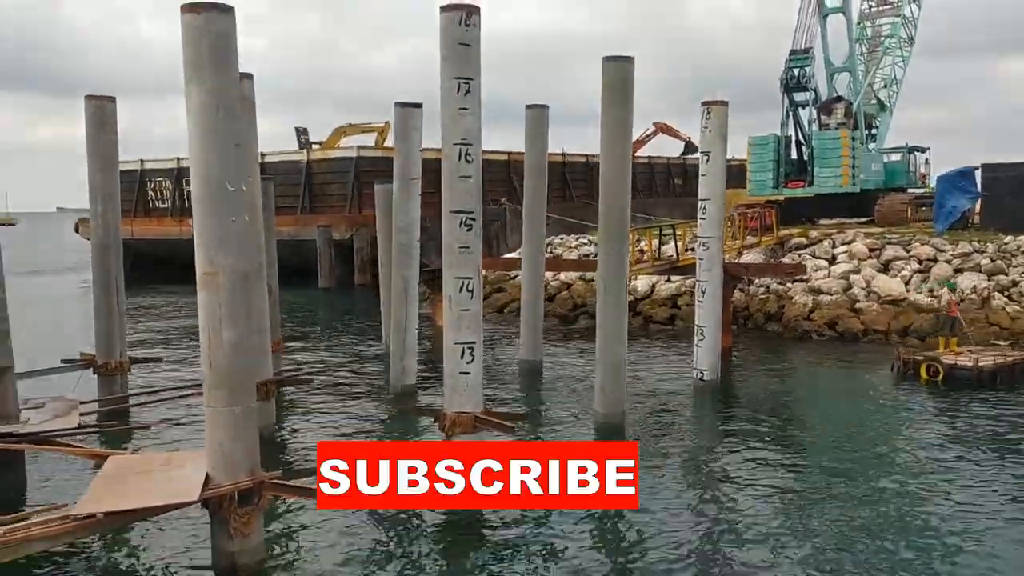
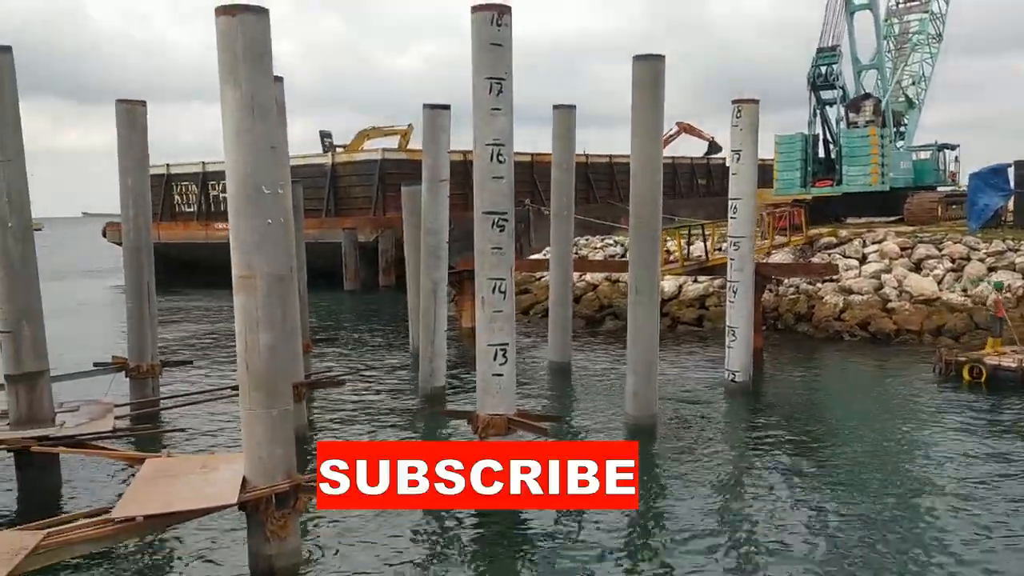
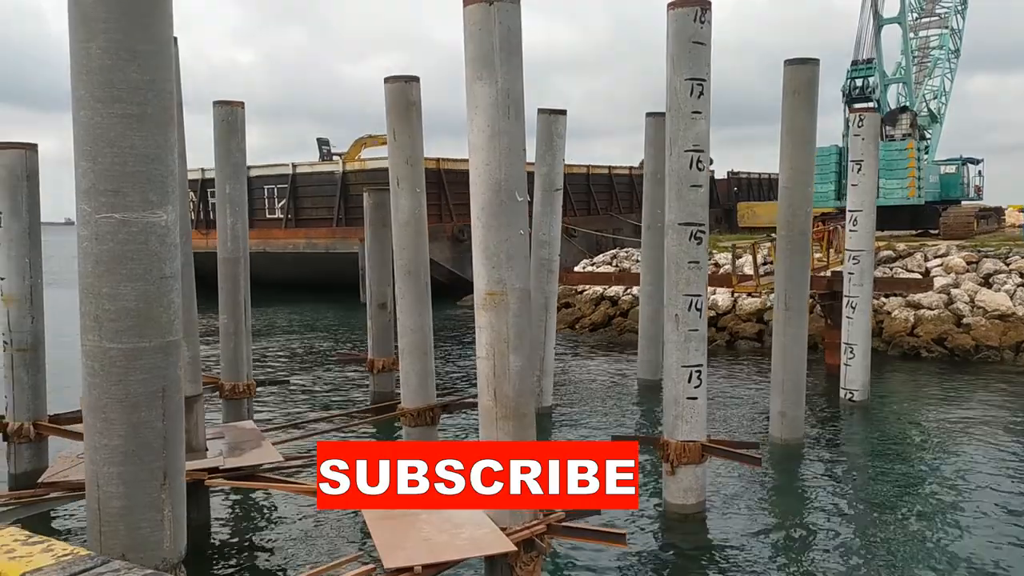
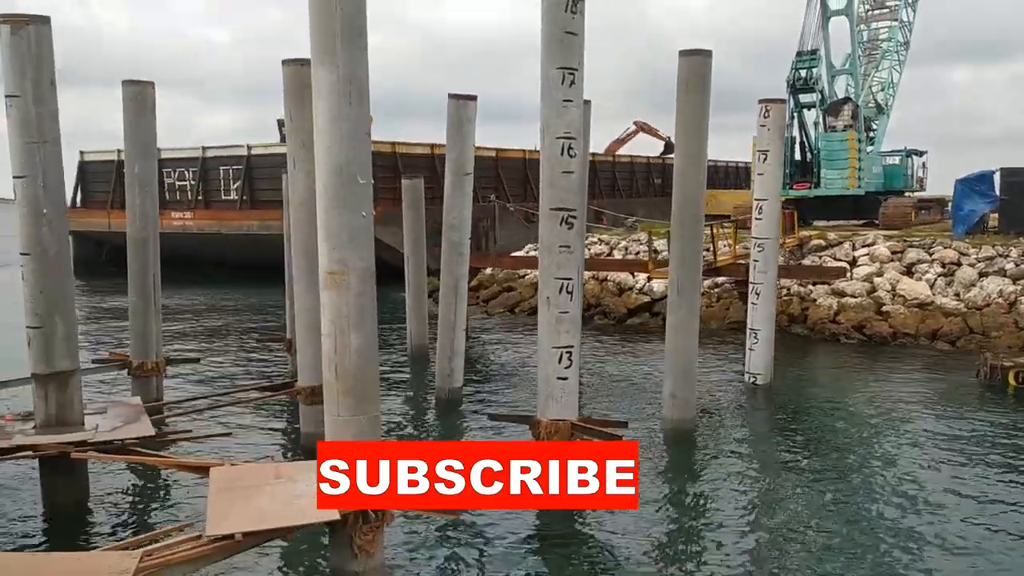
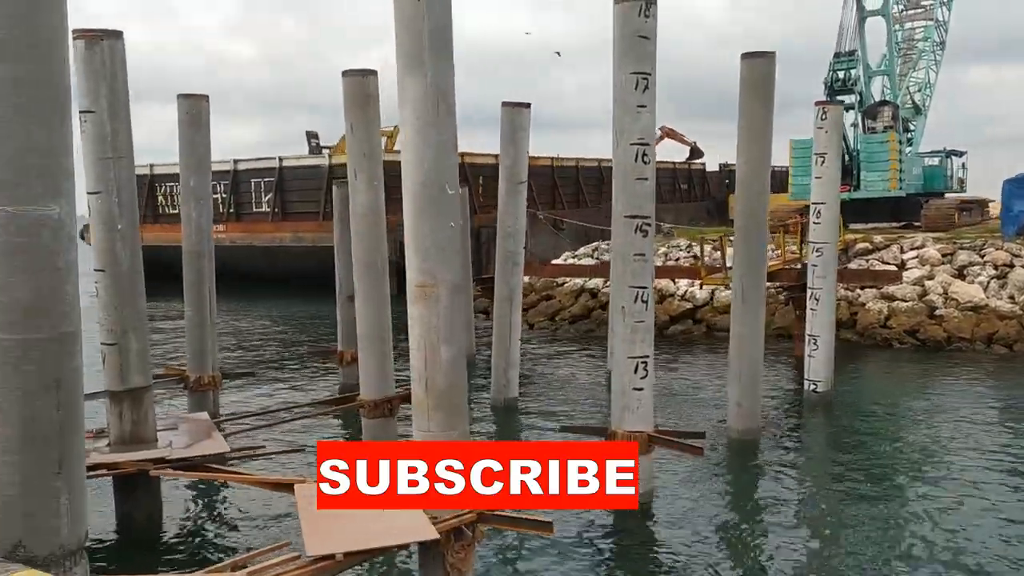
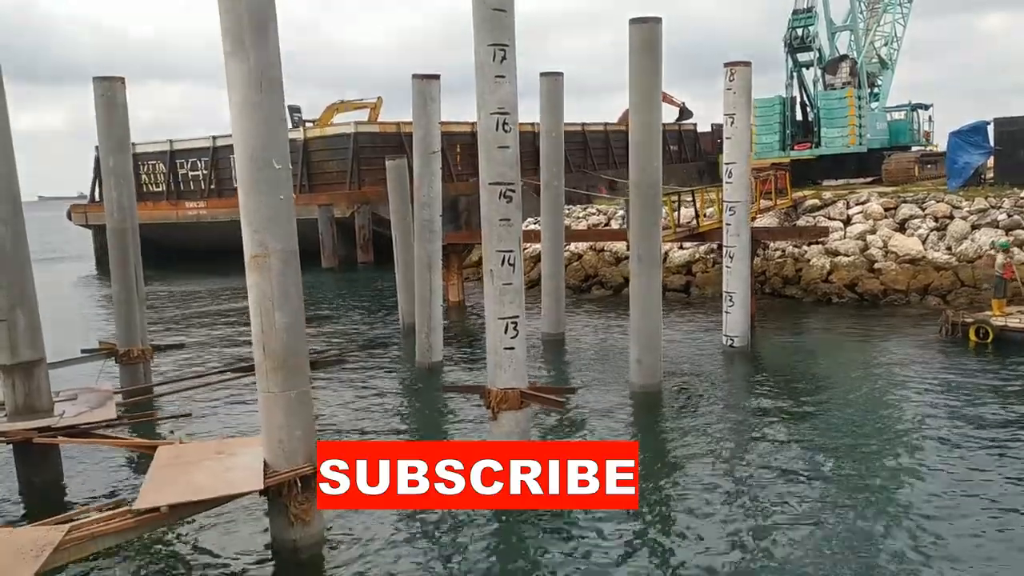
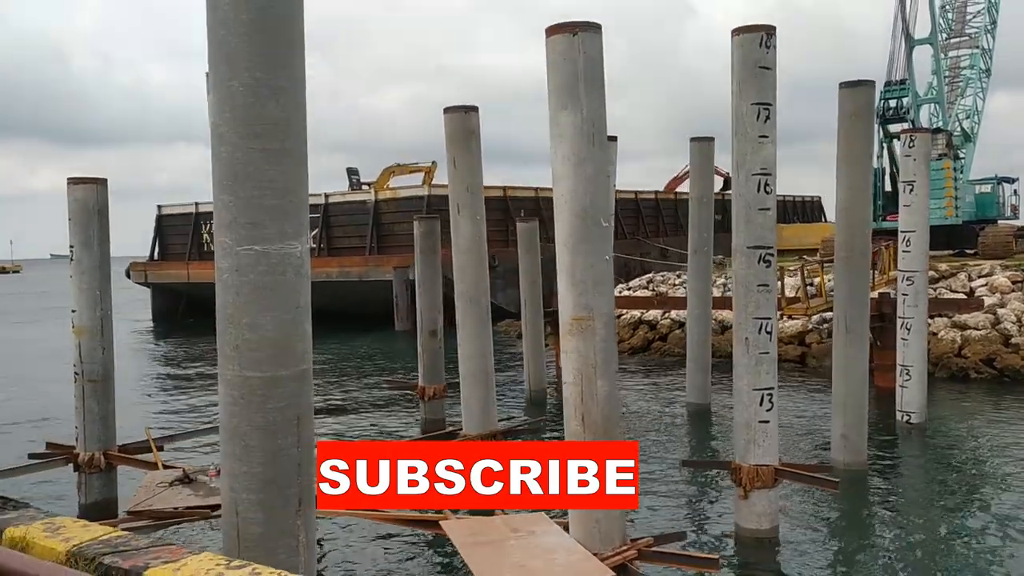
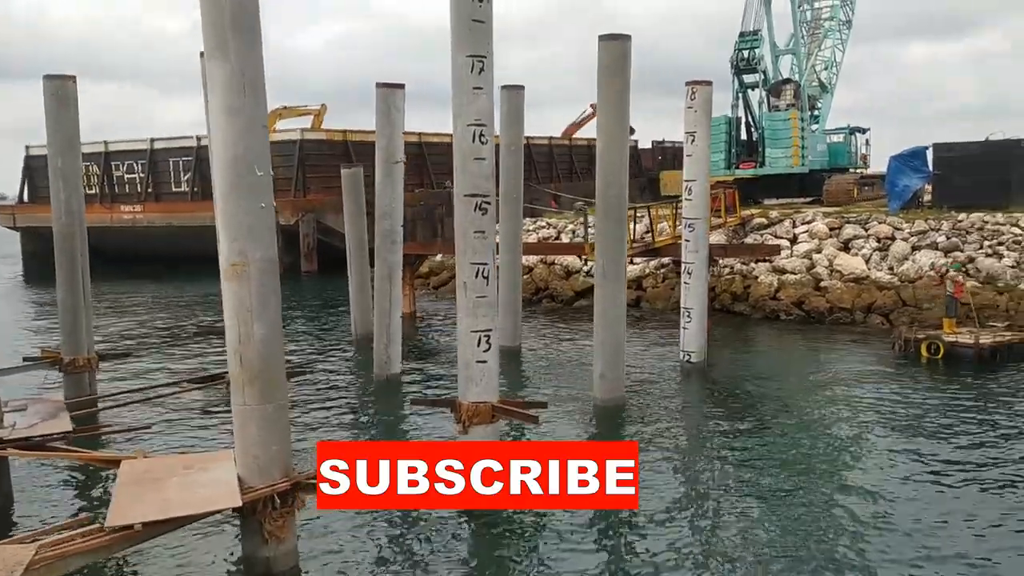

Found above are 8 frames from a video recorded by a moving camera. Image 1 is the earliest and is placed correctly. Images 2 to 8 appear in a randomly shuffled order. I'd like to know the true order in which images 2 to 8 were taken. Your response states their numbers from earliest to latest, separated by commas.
2, 6, 8, 4, 5, 3, 7
